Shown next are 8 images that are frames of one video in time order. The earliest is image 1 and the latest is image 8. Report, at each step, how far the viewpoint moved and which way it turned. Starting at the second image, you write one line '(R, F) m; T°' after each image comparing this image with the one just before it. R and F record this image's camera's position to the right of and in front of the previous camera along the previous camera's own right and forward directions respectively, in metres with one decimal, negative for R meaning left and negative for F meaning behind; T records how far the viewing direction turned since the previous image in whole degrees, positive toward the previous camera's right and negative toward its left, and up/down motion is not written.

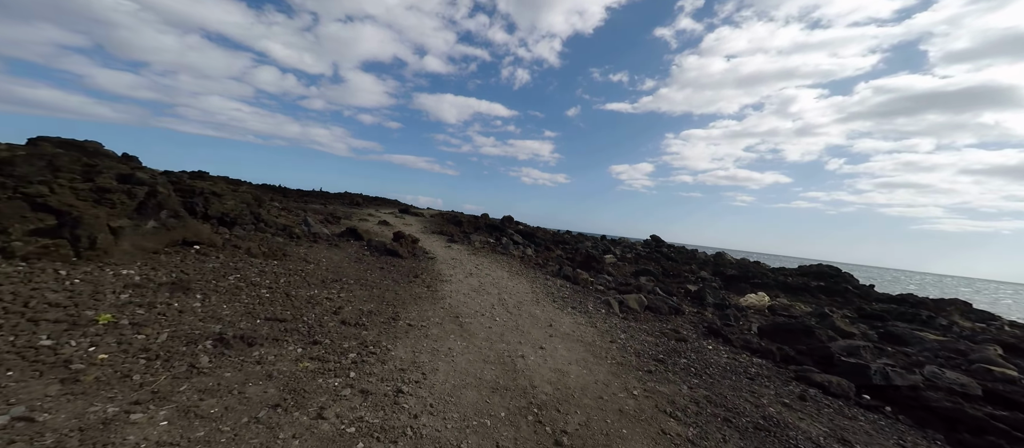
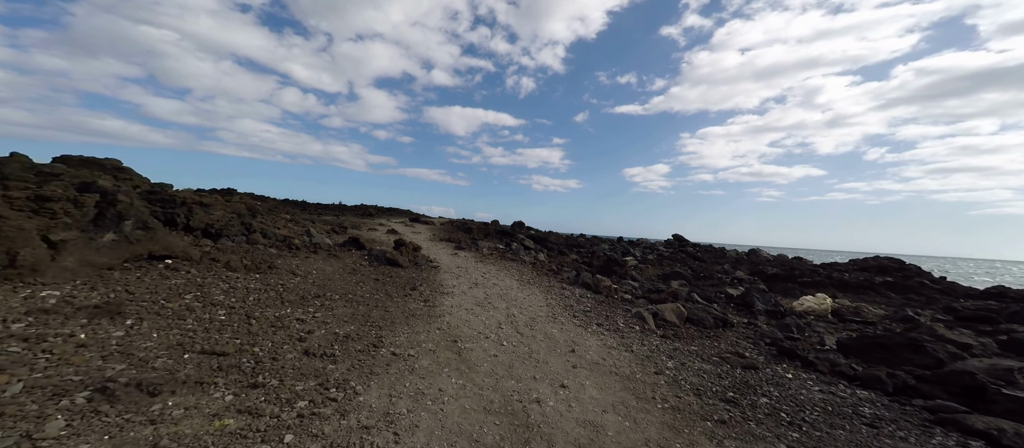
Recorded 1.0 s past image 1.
(+0.2, +1.9) m; -3°
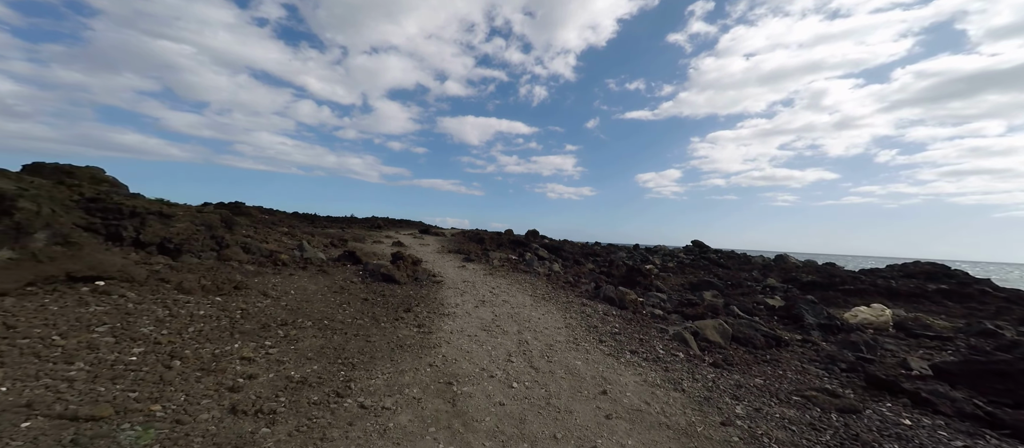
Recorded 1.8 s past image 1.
(0.0, +1.8) m; -1°
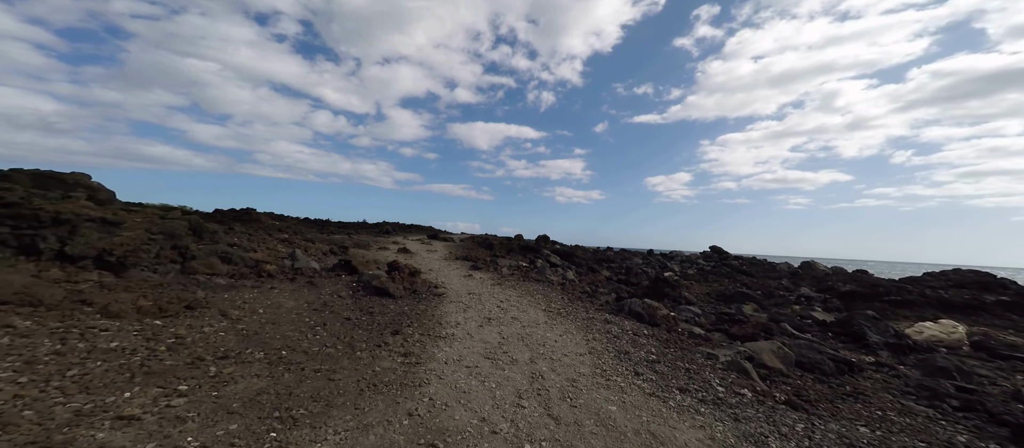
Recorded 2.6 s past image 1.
(0.0, +1.7) m; -1°
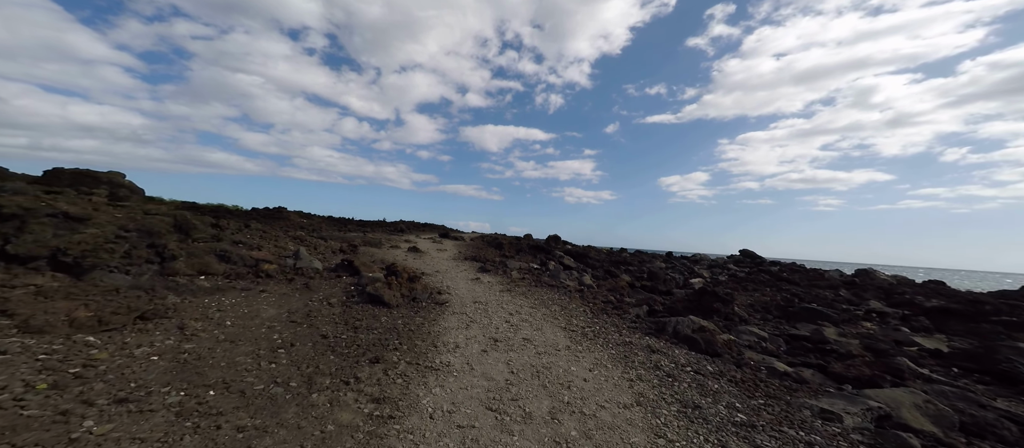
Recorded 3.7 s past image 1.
(+0.1, +1.9) m; -4°
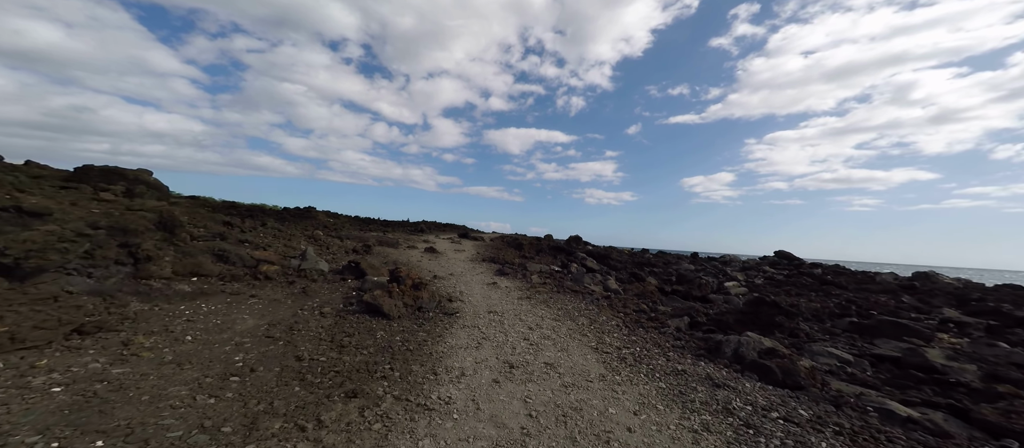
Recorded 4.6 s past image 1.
(0.0, +1.6) m; -3°
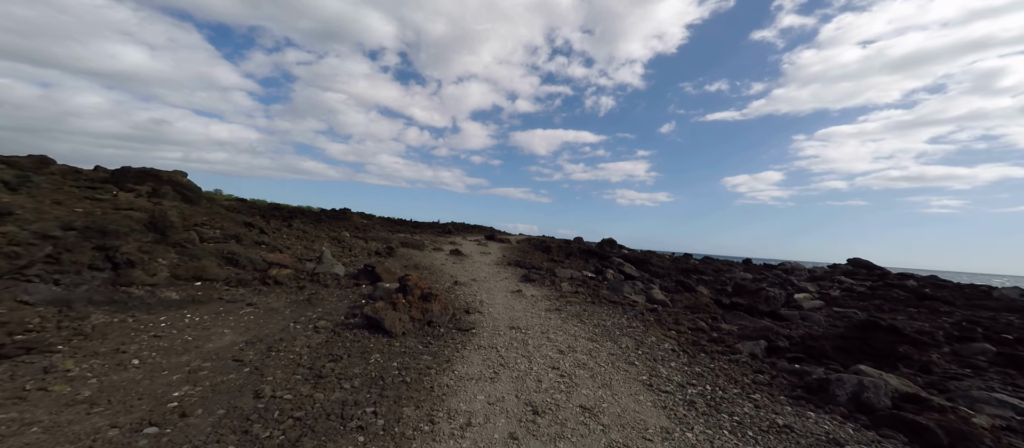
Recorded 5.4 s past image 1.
(0.0, +1.7) m; -5°
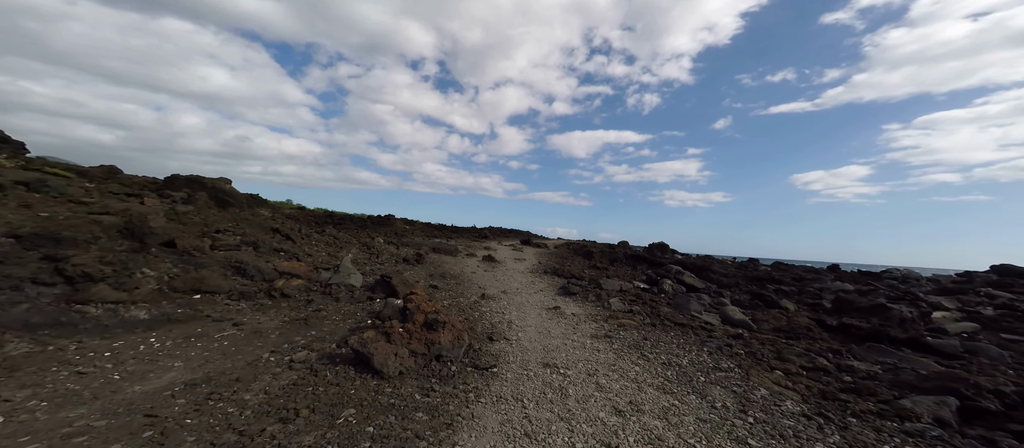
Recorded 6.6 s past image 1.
(+0.1, +2.2) m; -7°
